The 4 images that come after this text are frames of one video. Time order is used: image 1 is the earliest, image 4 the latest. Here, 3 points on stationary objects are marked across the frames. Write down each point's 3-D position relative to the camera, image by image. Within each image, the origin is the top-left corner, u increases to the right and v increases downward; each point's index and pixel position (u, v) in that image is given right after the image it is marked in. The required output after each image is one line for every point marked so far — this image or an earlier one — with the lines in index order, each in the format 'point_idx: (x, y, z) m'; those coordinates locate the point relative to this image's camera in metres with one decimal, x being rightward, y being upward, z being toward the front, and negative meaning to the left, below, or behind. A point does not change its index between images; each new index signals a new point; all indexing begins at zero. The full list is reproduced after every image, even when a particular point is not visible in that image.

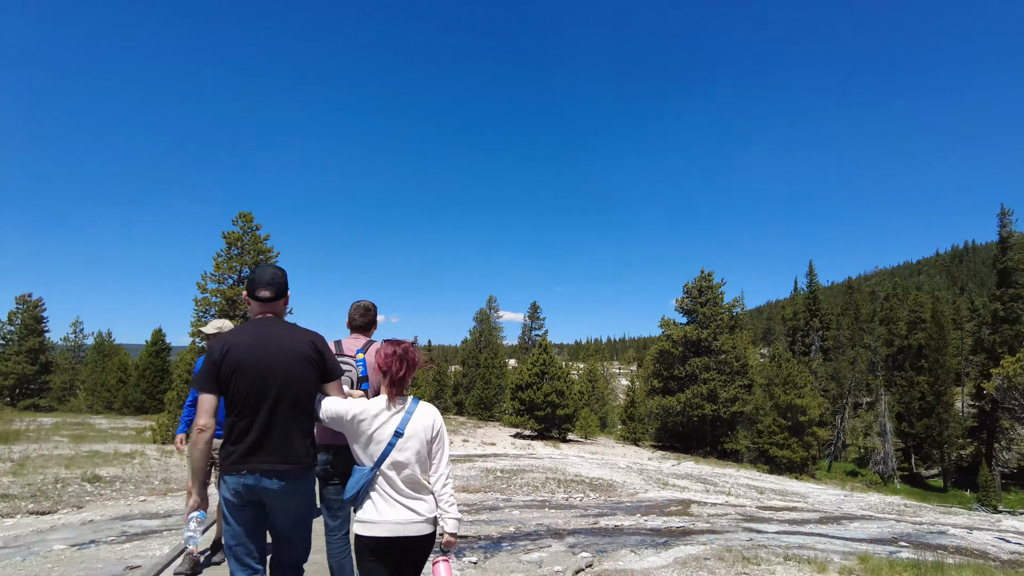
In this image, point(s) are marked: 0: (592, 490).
0: (+2.9, -6.8, +16.4) m
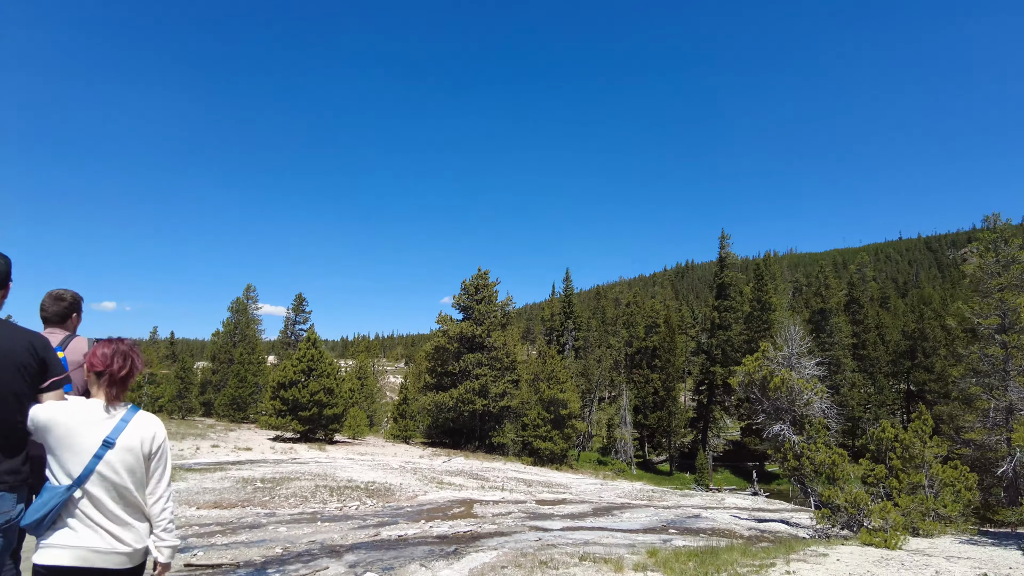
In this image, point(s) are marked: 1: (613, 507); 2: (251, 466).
0: (-4.4, -6.5, +14.7) m
1: (+3.8, -7.7, +15.9) m
2: (-11.1, -7.6, +20.0) m
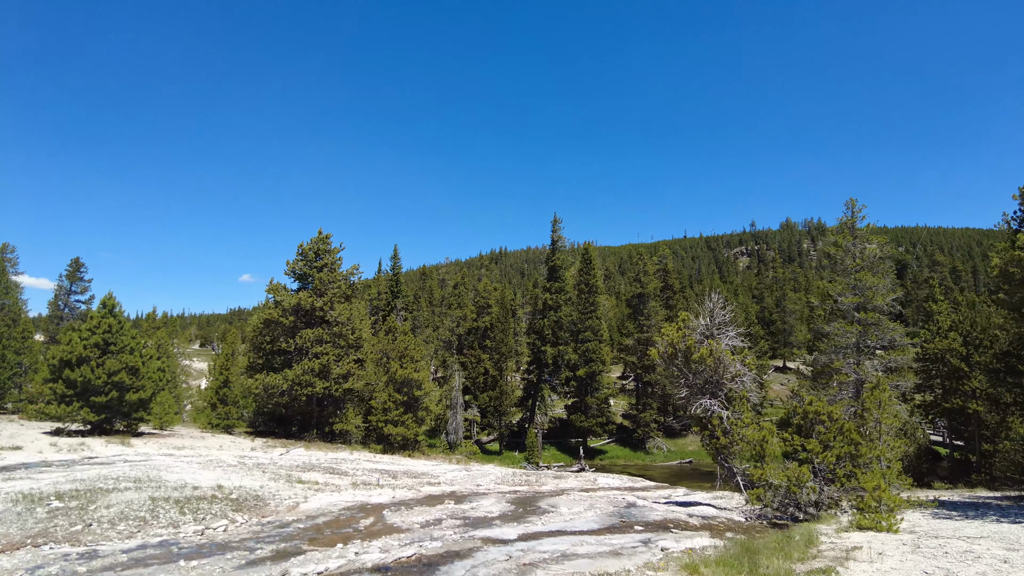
0: (-6.7, -5.4, +11.2) m
1: (+0.4, -7.1, +15.3) m
2: (-14.9, -5.7, +13.7) m
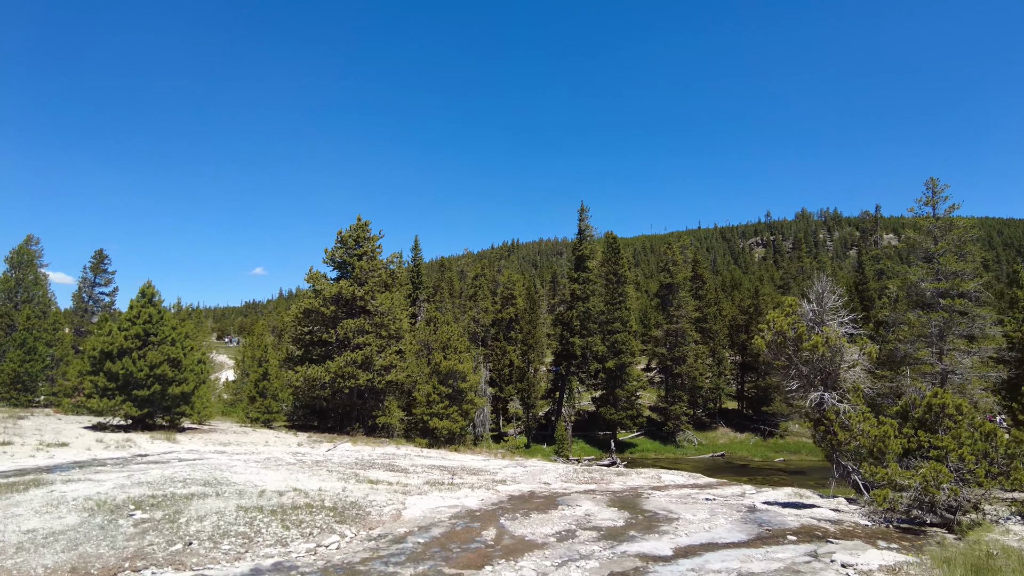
0: (-3.7, -4.9, +9.7) m
1: (+3.5, -6.5, +13.7) m
2: (-11.8, -5.2, +12.3) m
